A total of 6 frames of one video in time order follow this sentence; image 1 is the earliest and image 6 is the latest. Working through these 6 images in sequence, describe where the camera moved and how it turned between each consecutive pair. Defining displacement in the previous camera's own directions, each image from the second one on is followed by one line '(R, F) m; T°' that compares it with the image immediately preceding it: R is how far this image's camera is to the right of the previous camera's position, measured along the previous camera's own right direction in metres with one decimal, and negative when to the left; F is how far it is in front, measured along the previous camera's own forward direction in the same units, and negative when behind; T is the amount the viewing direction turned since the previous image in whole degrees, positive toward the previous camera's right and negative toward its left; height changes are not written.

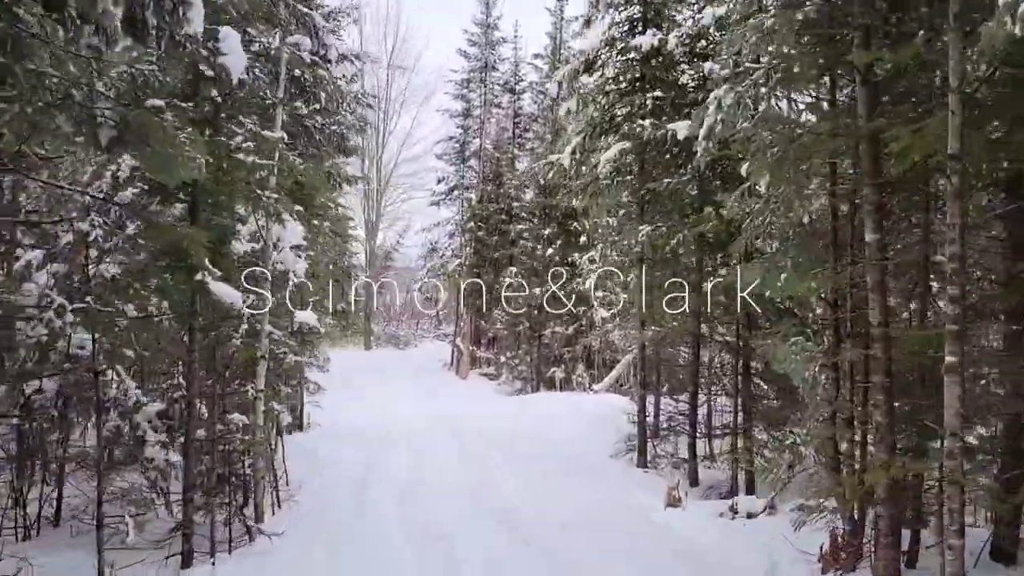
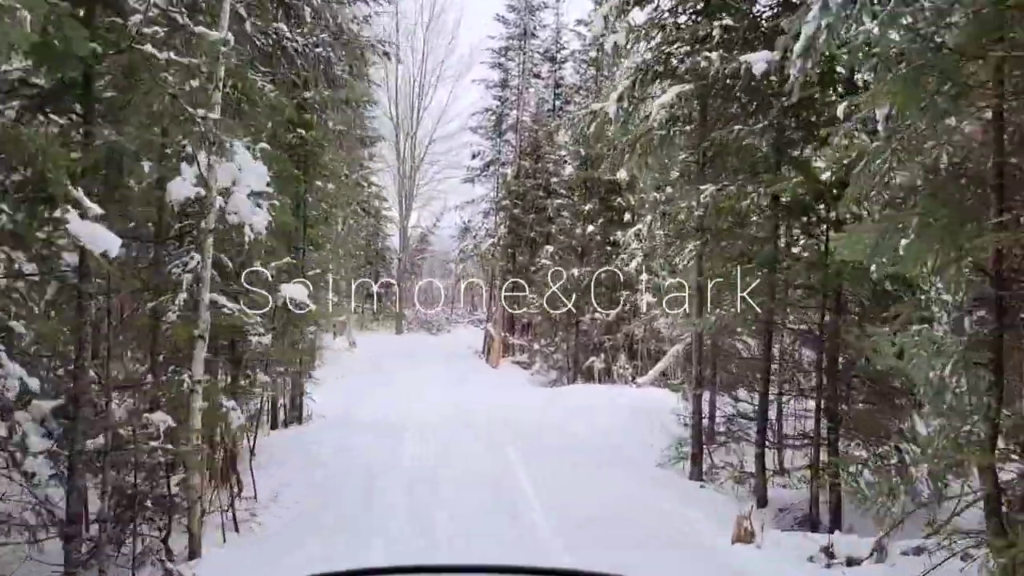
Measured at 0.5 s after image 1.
(+0.1, +1.6) m; -3°
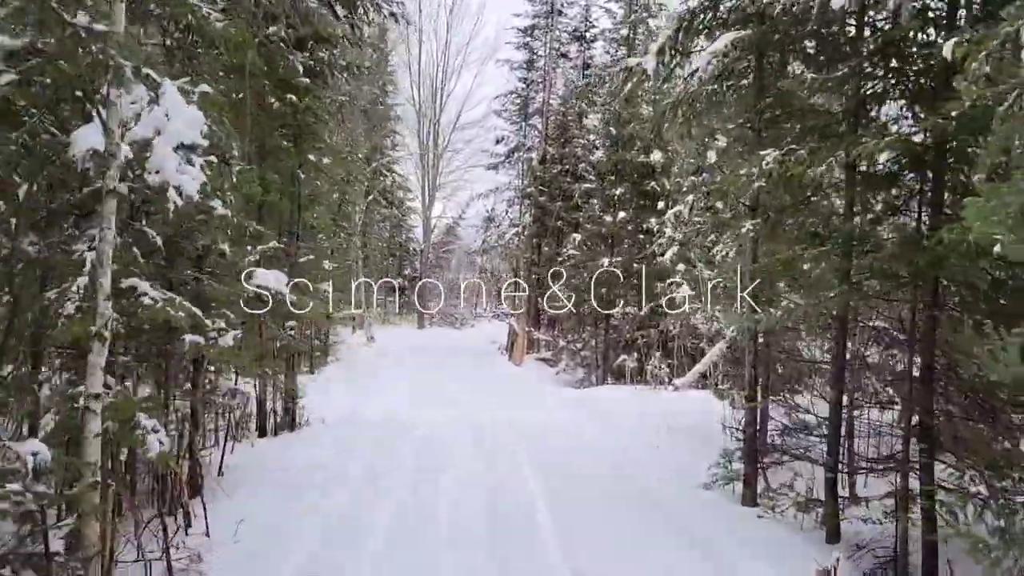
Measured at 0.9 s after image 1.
(+0.1, +1.3) m; -2°
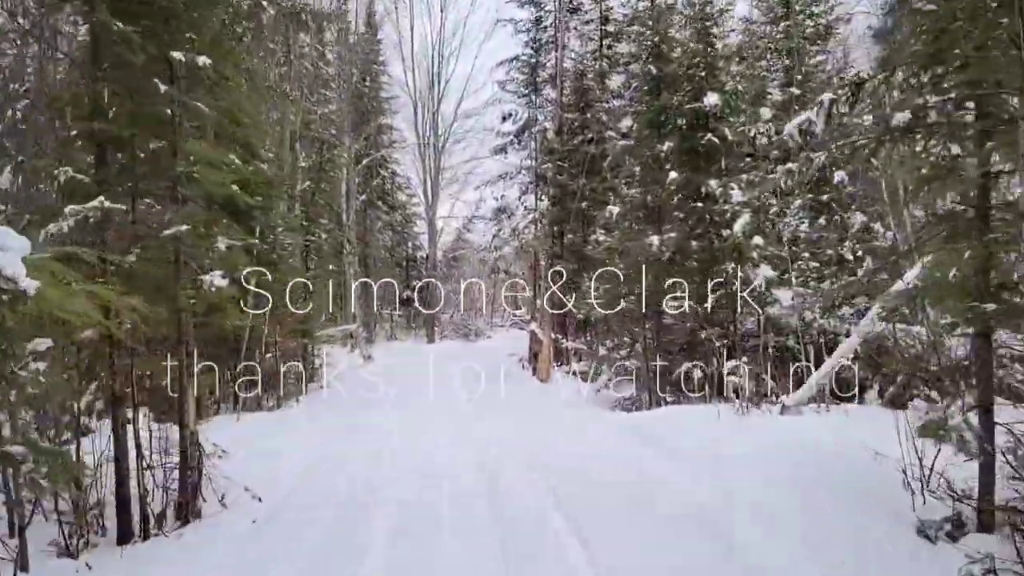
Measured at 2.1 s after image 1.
(-0.1, +3.6) m; -1°
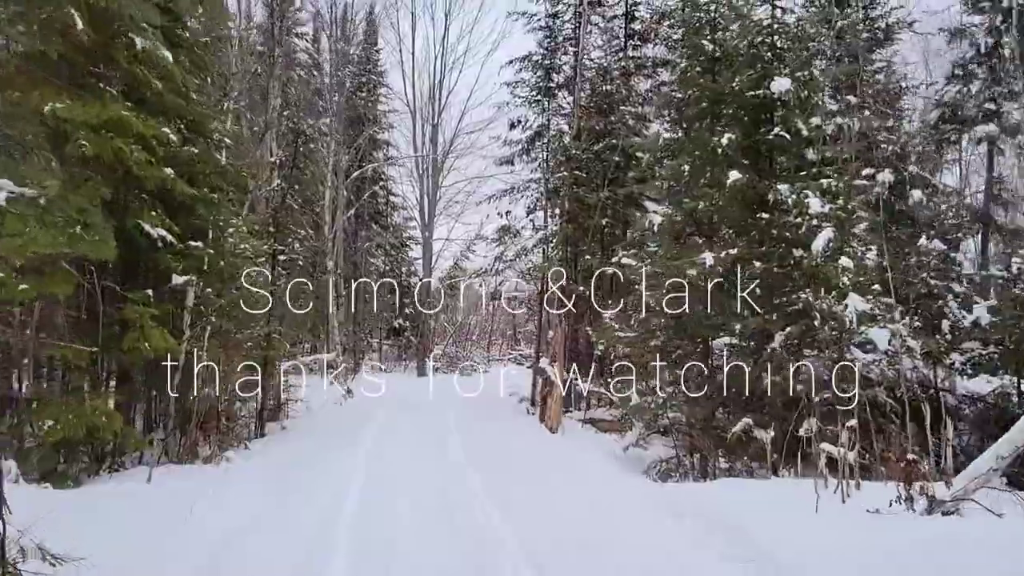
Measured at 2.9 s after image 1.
(-0.2, +2.5) m; 0°
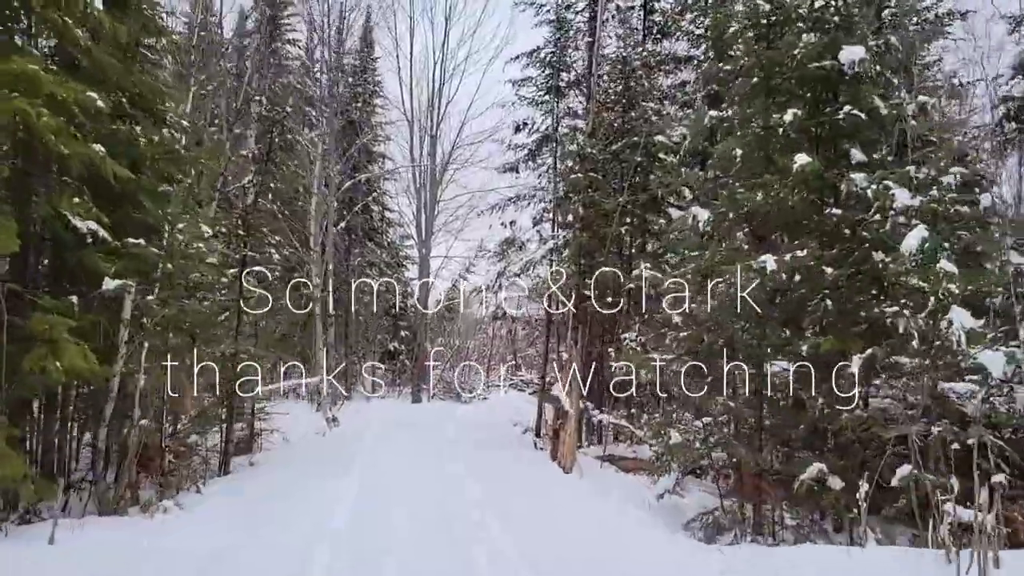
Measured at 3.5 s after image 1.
(-0.1, +1.7) m; 0°
